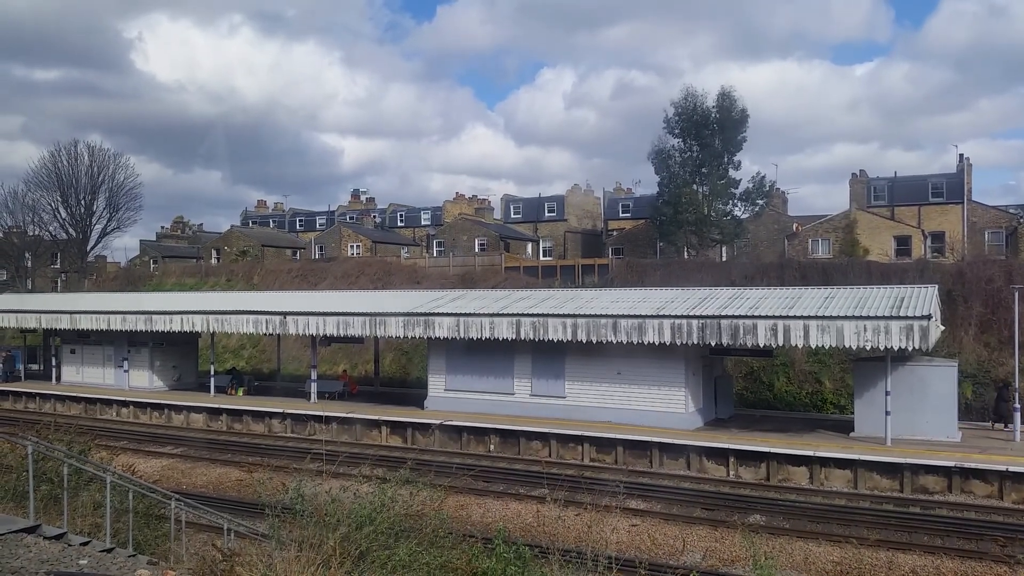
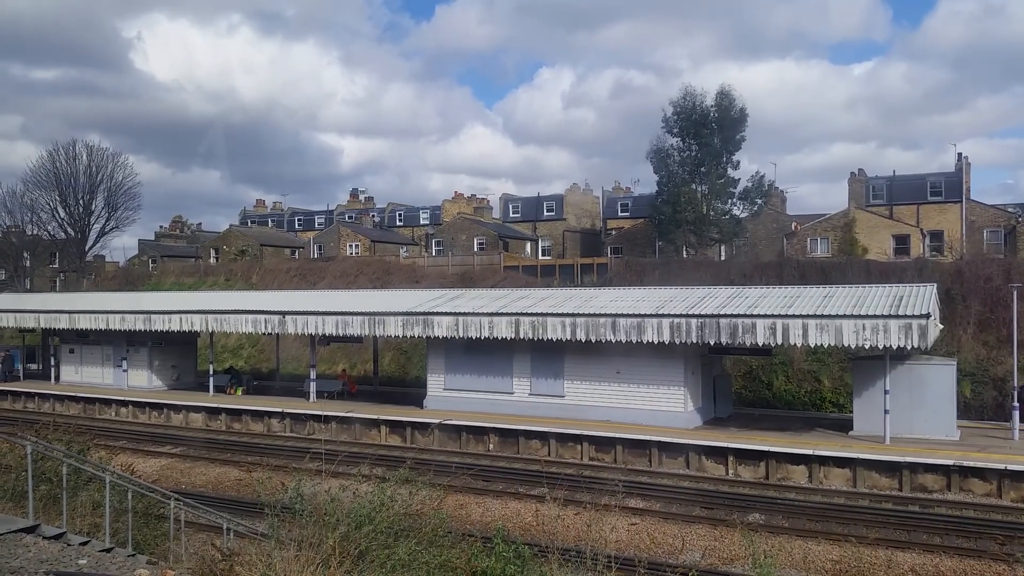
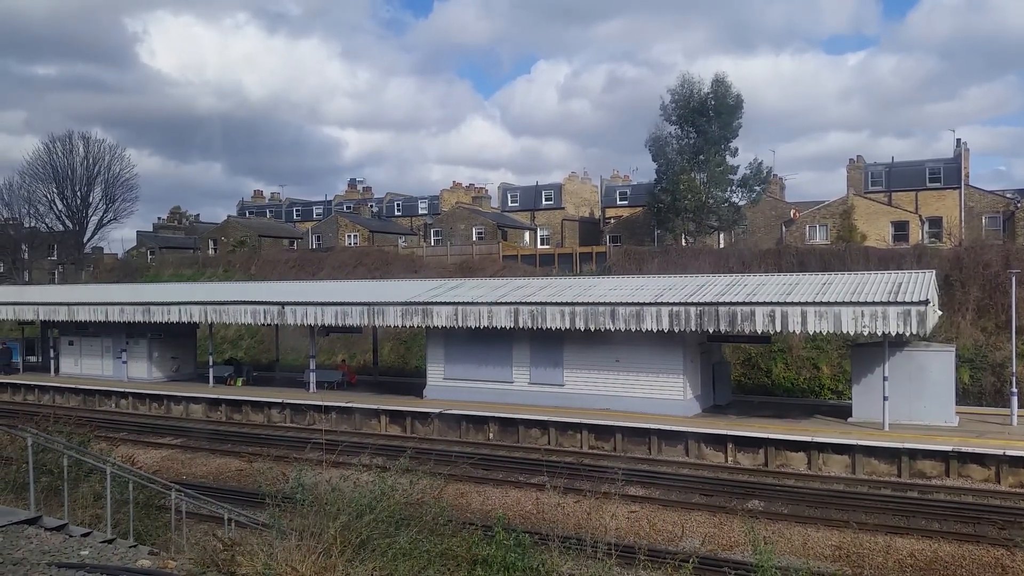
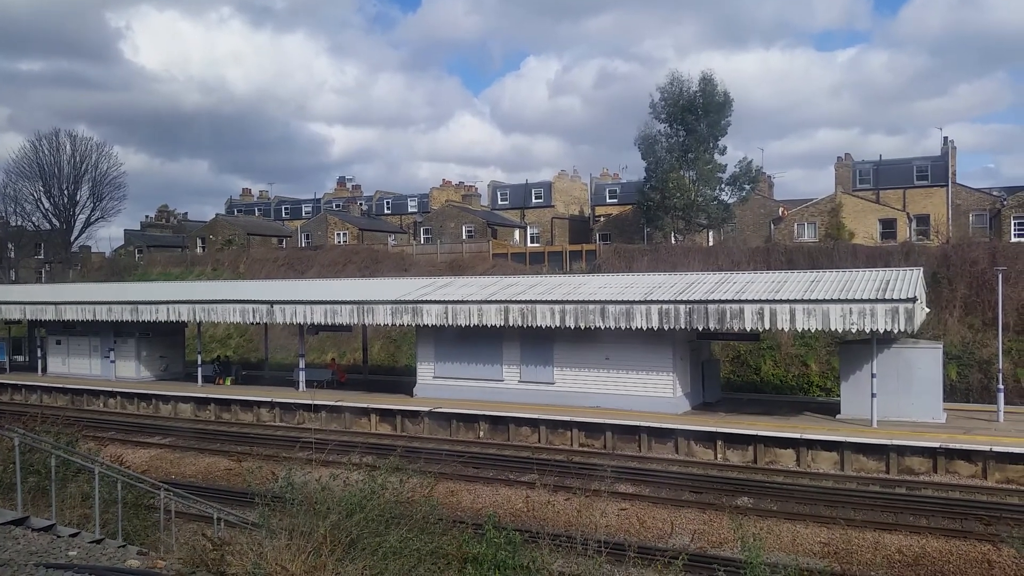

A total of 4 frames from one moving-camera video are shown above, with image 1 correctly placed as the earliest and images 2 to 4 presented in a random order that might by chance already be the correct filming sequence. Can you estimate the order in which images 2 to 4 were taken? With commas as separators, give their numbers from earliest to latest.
2, 4, 3
